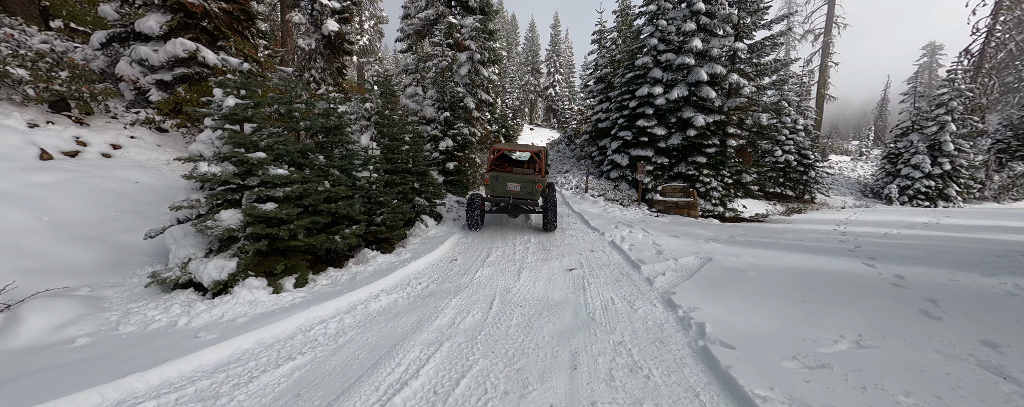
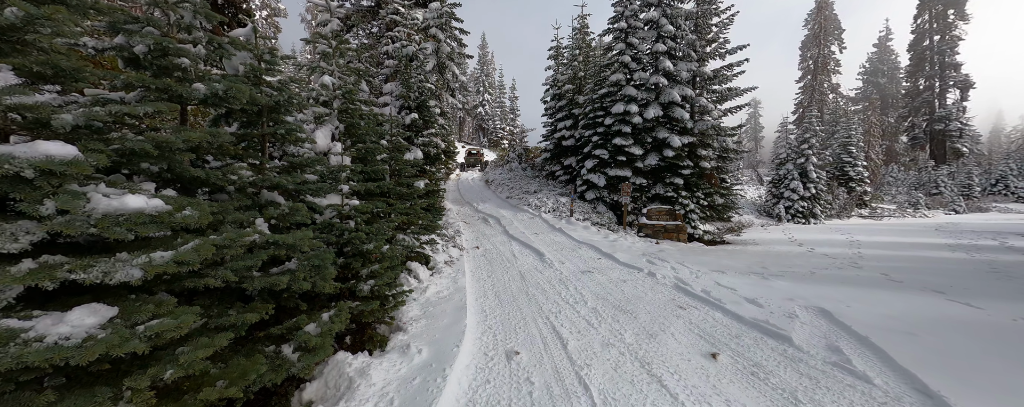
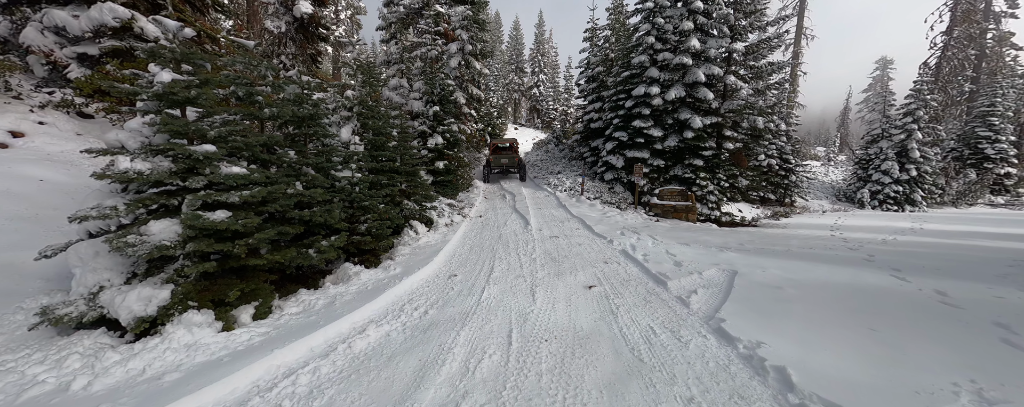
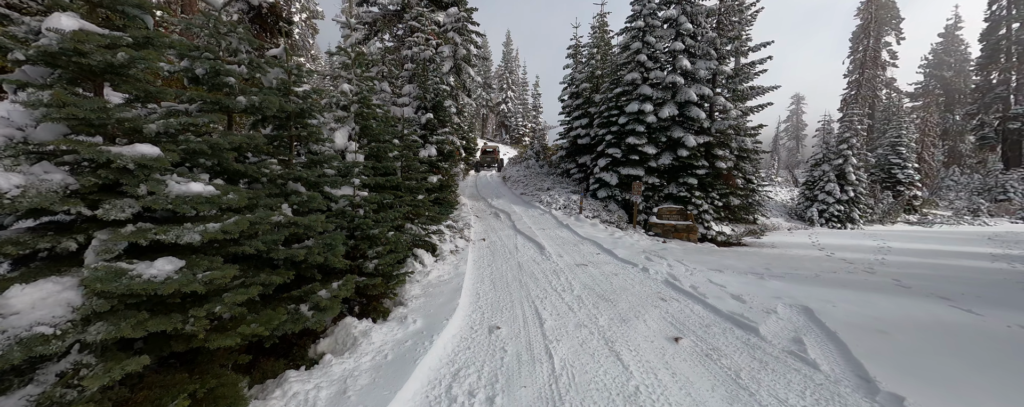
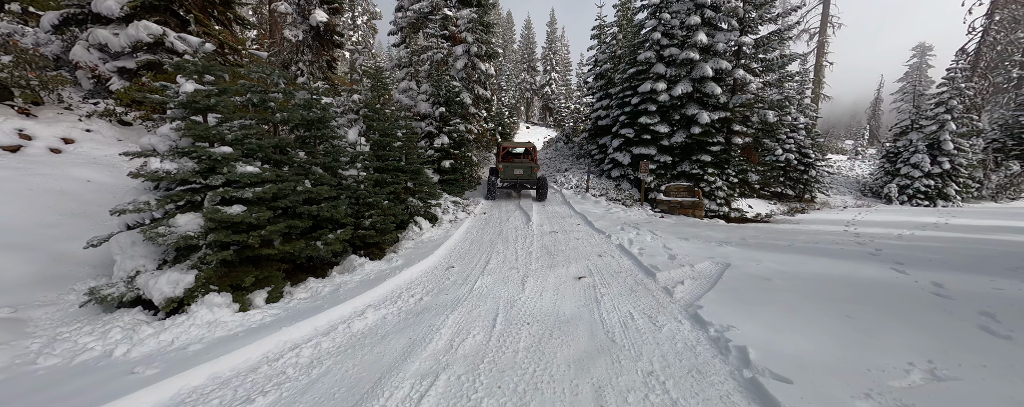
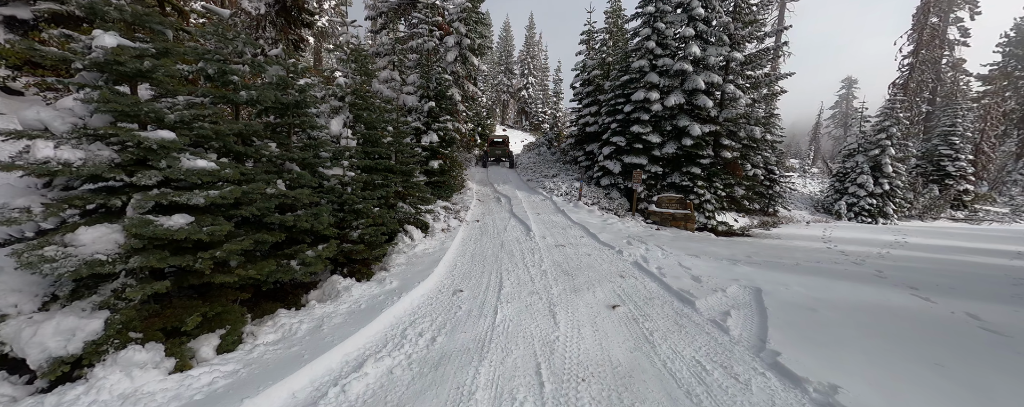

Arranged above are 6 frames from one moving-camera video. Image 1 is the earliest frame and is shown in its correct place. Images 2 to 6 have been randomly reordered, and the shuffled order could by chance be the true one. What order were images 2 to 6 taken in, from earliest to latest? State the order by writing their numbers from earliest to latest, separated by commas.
5, 3, 6, 4, 2
